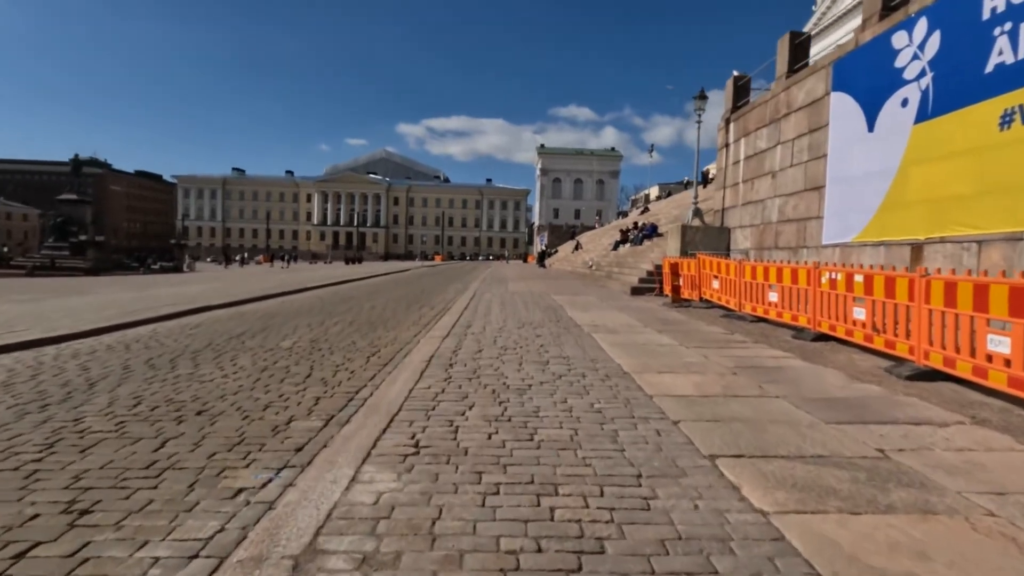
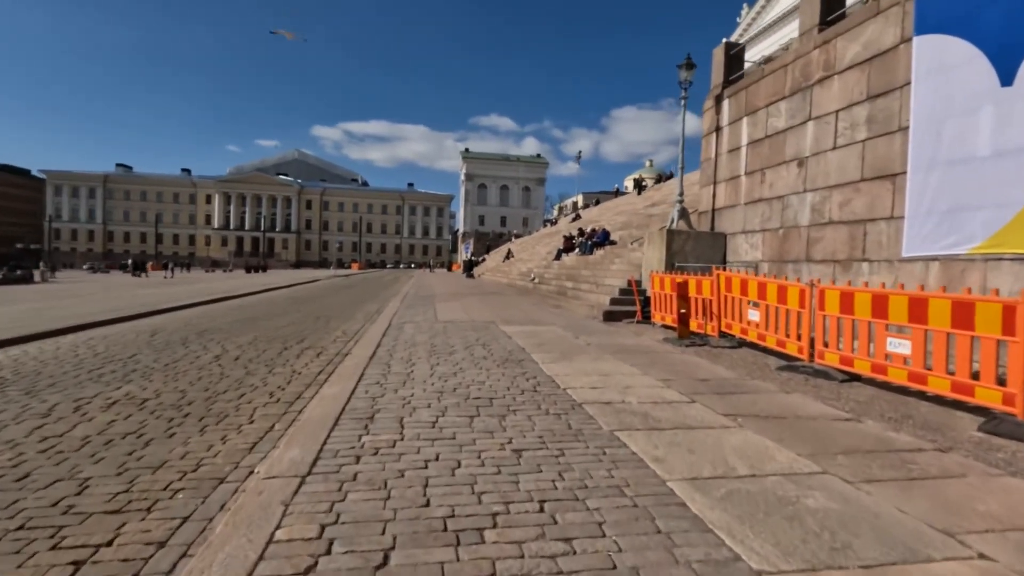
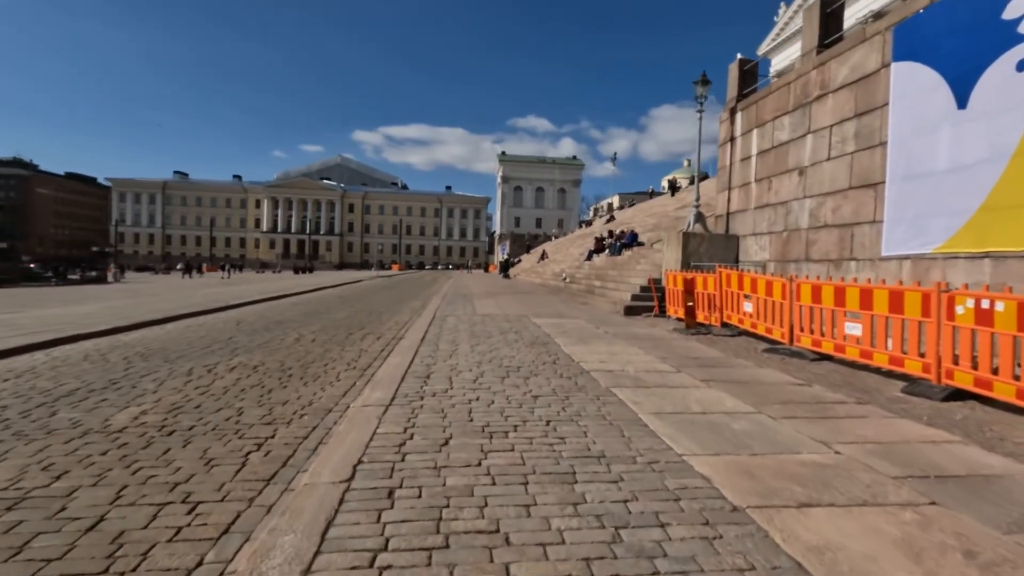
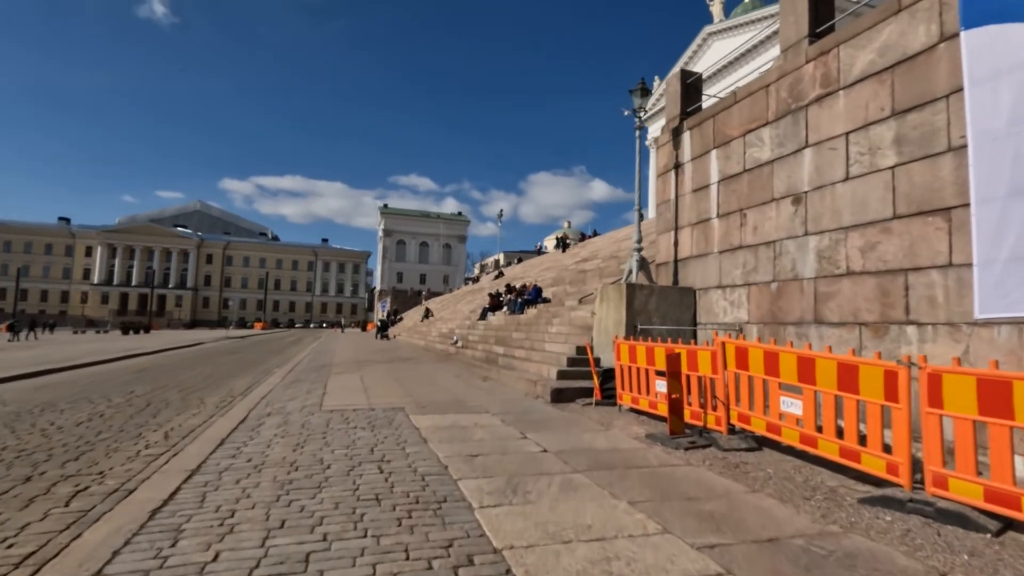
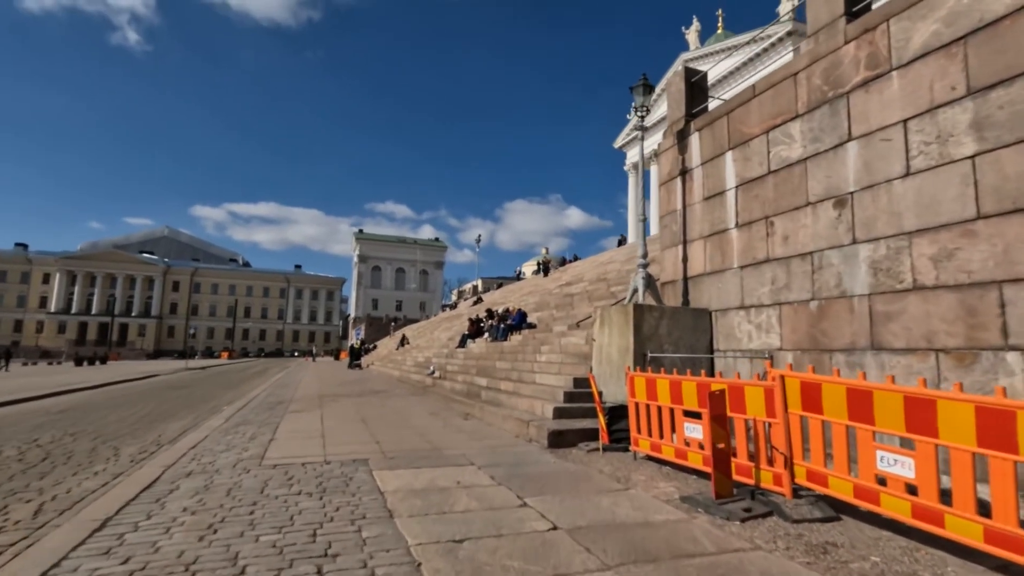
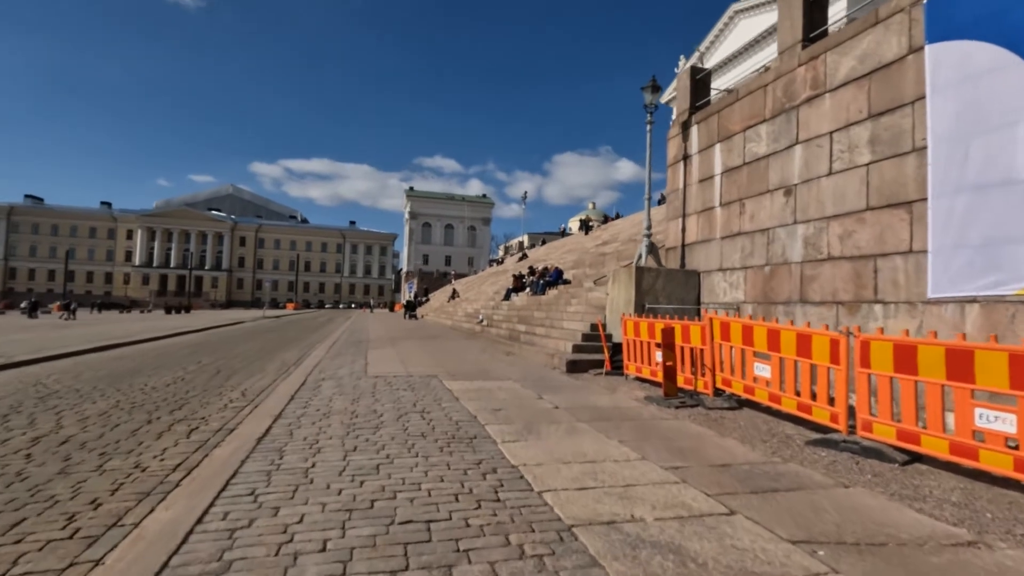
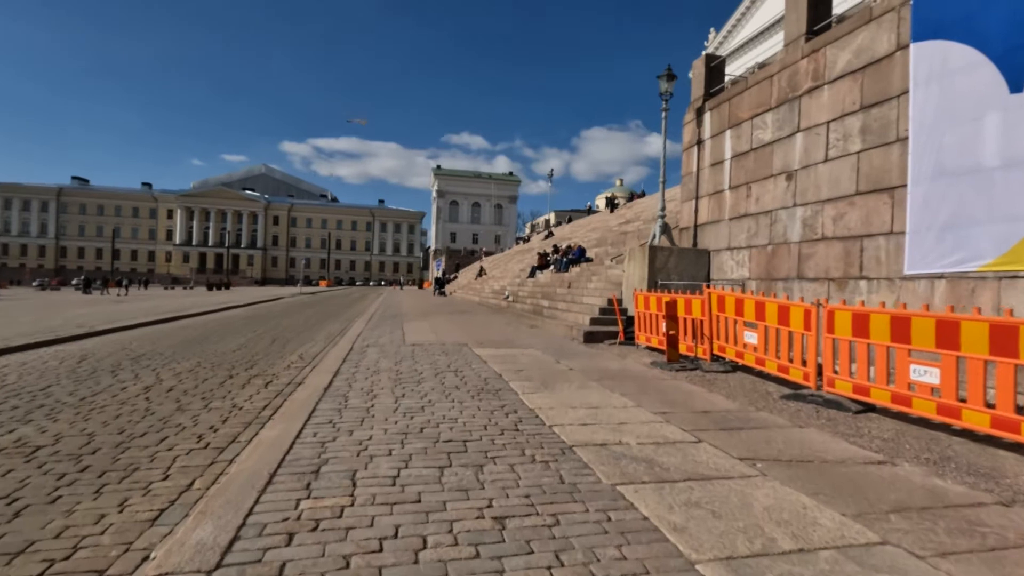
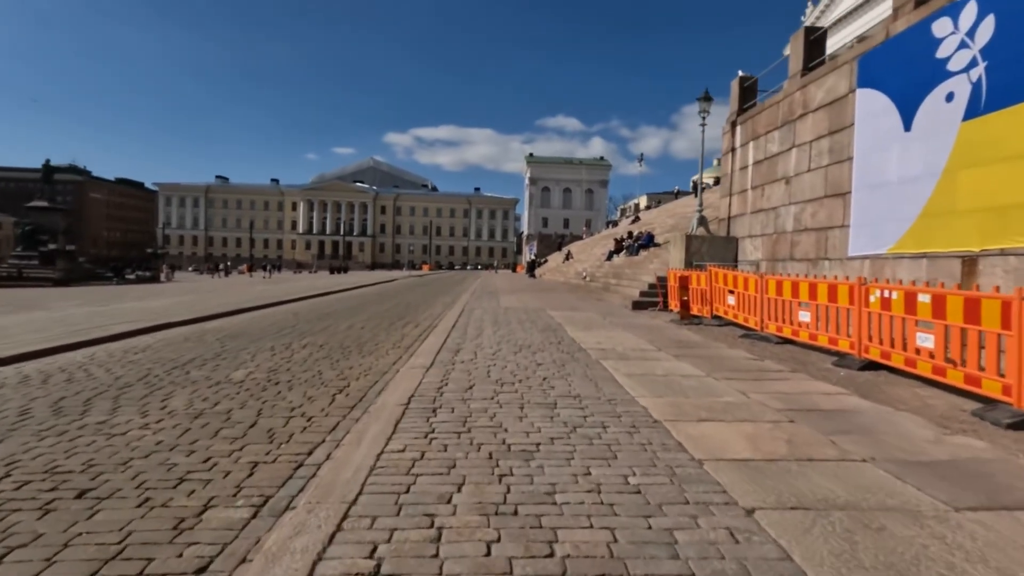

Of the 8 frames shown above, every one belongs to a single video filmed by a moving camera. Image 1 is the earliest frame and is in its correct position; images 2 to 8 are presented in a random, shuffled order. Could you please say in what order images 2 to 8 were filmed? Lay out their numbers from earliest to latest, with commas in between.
8, 3, 2, 7, 6, 4, 5
